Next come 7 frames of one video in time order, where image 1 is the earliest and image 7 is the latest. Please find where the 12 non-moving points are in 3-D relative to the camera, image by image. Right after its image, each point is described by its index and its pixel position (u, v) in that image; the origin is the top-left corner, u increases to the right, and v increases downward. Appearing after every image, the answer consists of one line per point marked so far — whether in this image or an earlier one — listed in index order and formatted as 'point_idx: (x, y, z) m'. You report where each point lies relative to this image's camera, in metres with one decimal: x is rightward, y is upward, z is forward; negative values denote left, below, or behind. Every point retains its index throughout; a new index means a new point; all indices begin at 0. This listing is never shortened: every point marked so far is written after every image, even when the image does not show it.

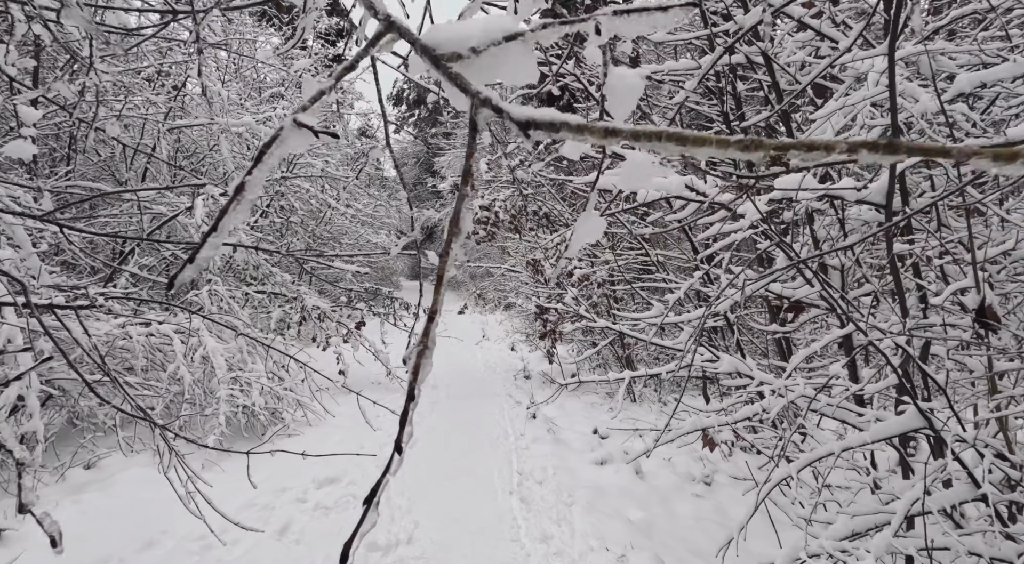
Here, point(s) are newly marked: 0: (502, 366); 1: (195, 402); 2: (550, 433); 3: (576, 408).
0: (-0.1, -1.2, +10.1) m
1: (-2.6, -1.0, +5.7) m
2: (+0.4, -1.6, +7.0) m
3: (+0.7, -1.4, +7.7) m
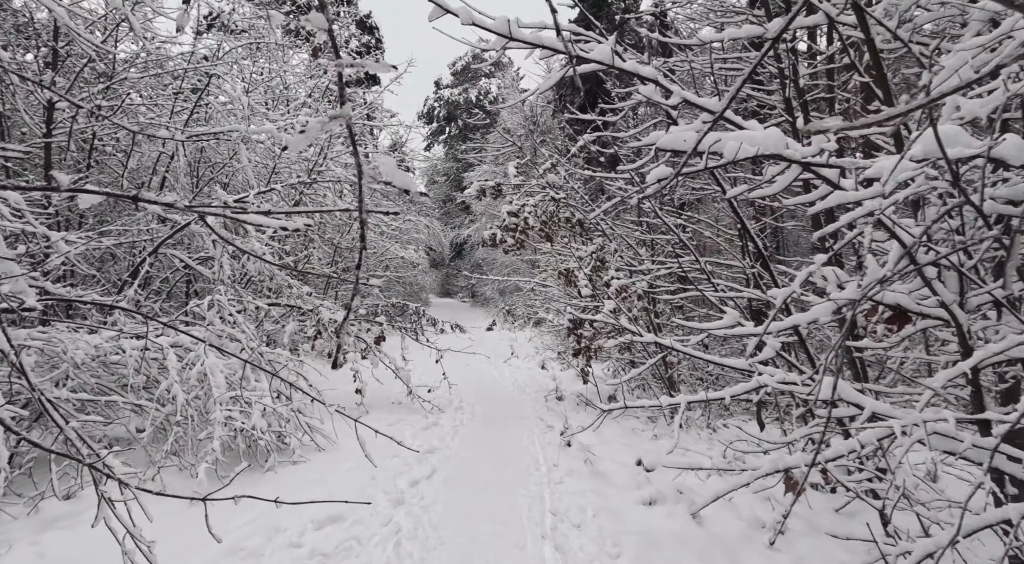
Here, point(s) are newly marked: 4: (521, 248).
0: (+0.3, -1.4, +9.4) m
1: (-2.4, -1.1, +5.1) m
2: (+0.7, -1.7, +6.3) m
3: (+1.0, -1.5, +7.0) m
4: (+0.1, +0.4, +8.0) m
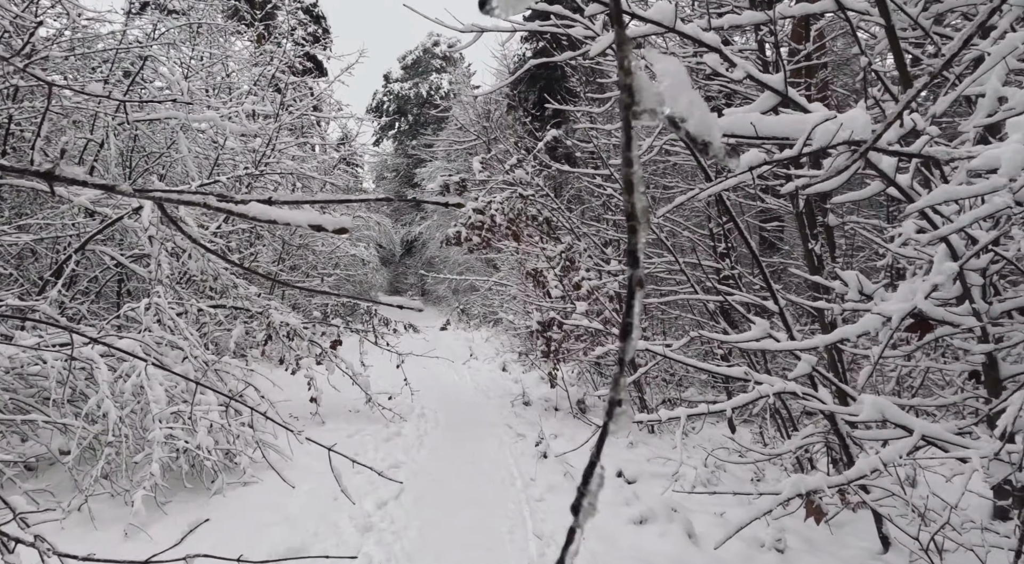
0: (-0.2, -1.4, +9.1) m
1: (-2.5, -1.1, +4.6) m
2: (+0.4, -1.7, +6.0) m
3: (+0.7, -1.5, +6.7) m
4: (-0.3, +0.4, +7.6) m
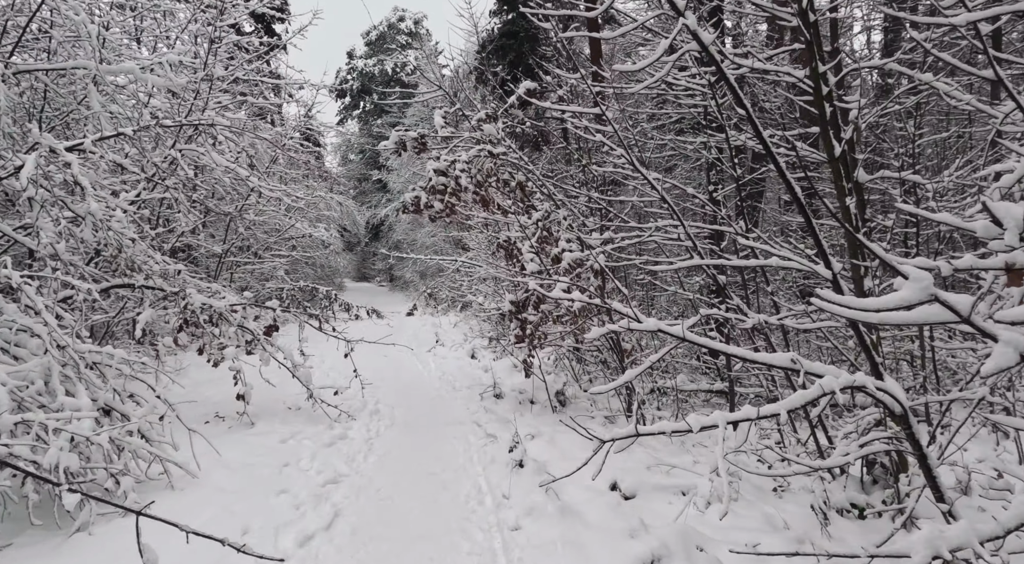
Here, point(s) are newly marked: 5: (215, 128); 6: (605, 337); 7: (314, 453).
0: (-0.5, -1.1, +8.1) m
1: (-2.7, -0.9, +3.5) m
2: (+0.2, -1.5, +5.0) m
3: (+0.5, -1.3, +5.8) m
4: (-0.6, +0.6, +6.6) m
5: (-3.9, +2.0, +9.3) m
6: (+0.8, -0.5, +5.9) m
7: (-1.7, -1.4, +5.8) m
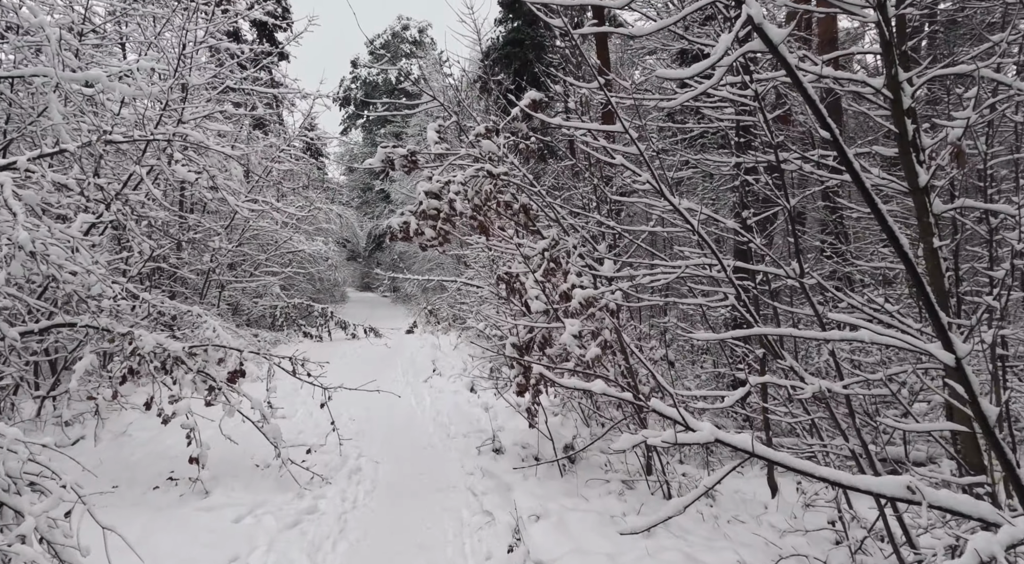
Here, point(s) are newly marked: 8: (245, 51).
0: (-0.5, -1.4, +7.3) m
1: (-2.7, -1.2, +2.7) m
2: (+0.2, -1.7, +4.2) m
3: (+0.5, -1.6, +5.0) m
4: (-0.6, +0.3, +5.8) m
5: (-3.9, +1.7, +8.5) m
6: (+0.8, -0.8, +5.1) m
7: (-1.7, -1.6, +5.0) m
8: (-4.8, +4.2, +12.6) m
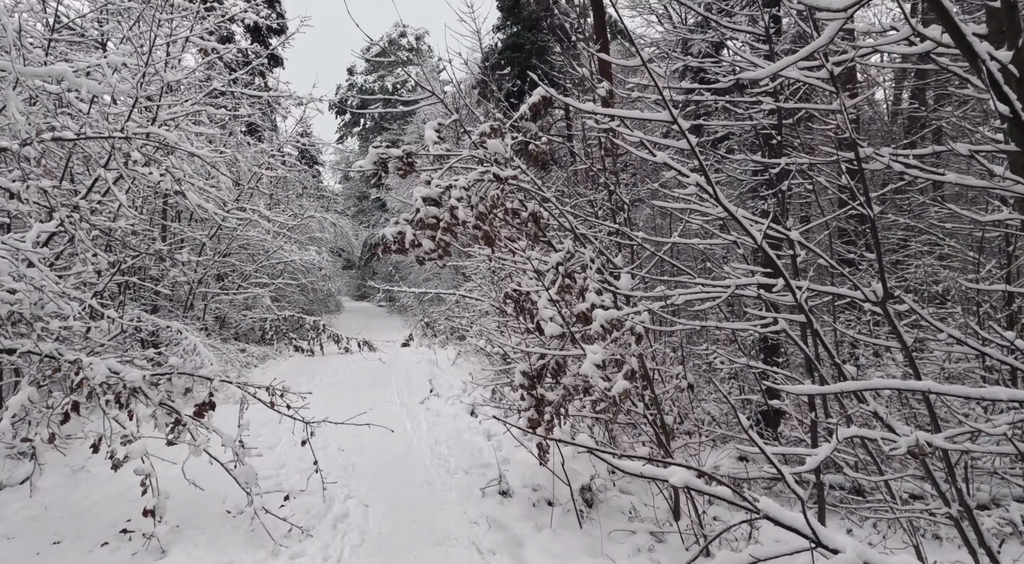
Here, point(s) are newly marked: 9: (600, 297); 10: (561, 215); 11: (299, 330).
0: (-0.5, -1.6, +6.6) m
1: (-2.6, -1.2, +2.0) m
2: (+0.3, -1.8, +3.6) m
3: (+0.5, -1.7, +4.3) m
4: (-0.5, +0.2, +5.1) m
5: (-3.8, +1.6, +7.9) m
6: (+0.9, -0.9, +4.5) m
7: (-1.6, -1.8, +4.3) m
8: (-4.8, +4.0, +12.0) m
9: (+0.6, -0.1, +4.6) m
10: (+0.4, +0.5, +5.2) m
11: (-5.5, -1.3, +18.1) m
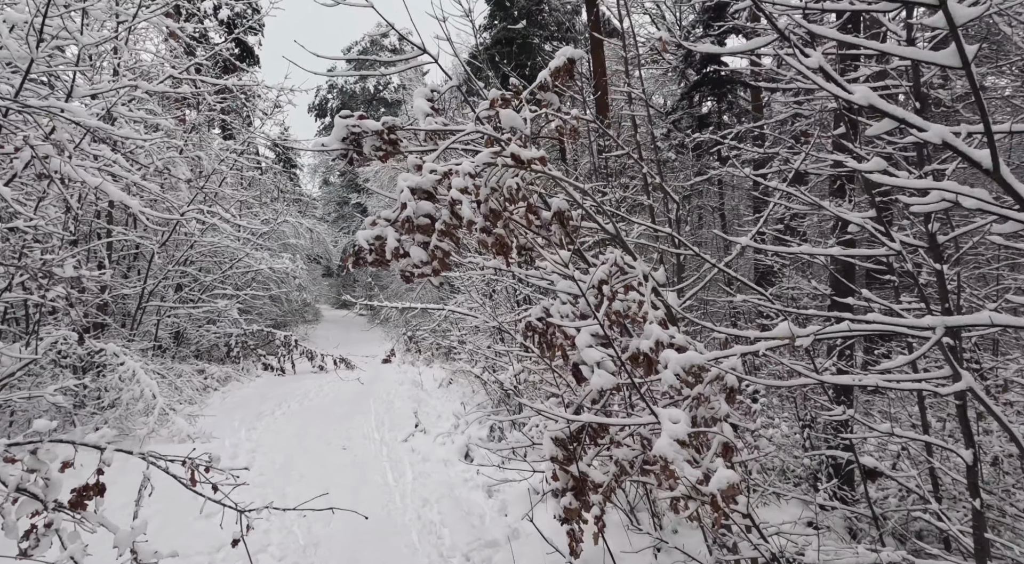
0: (-0.4, -1.7, +5.2) m
1: (-2.5, -1.3, +0.6) m
2: (+0.4, -2.0, +2.2) m
3: (+0.7, -1.8, +2.9) m
4: (-0.4, +0.1, +3.8) m
5: (-3.8, +1.4, +6.4) m
6: (+1.0, -1.0, +3.1) m
7: (-1.5, -1.9, +2.9) m
8: (-4.8, +3.8, +10.6) m
9: (+0.7, -0.2, +3.2) m
10: (+0.5, +0.4, +3.8) m
11: (-5.7, -1.5, +16.5) m
